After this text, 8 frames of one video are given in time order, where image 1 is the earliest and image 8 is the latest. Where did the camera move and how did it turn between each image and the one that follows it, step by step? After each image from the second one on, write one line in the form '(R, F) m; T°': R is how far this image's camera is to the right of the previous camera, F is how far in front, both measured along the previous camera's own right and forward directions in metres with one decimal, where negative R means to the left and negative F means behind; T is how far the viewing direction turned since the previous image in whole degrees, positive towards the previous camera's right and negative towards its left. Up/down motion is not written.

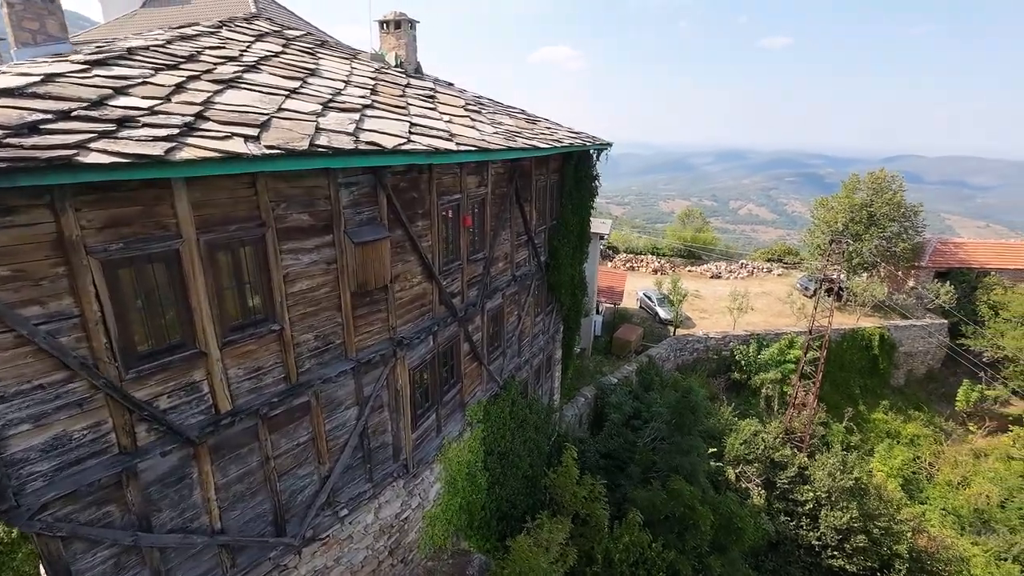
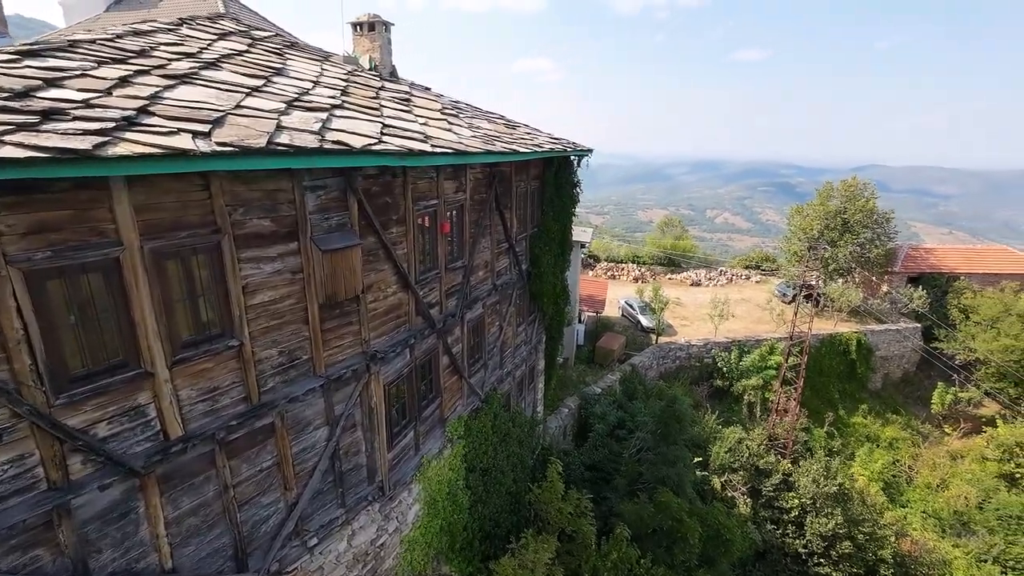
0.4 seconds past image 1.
(0.0, +0.3) m; +2°
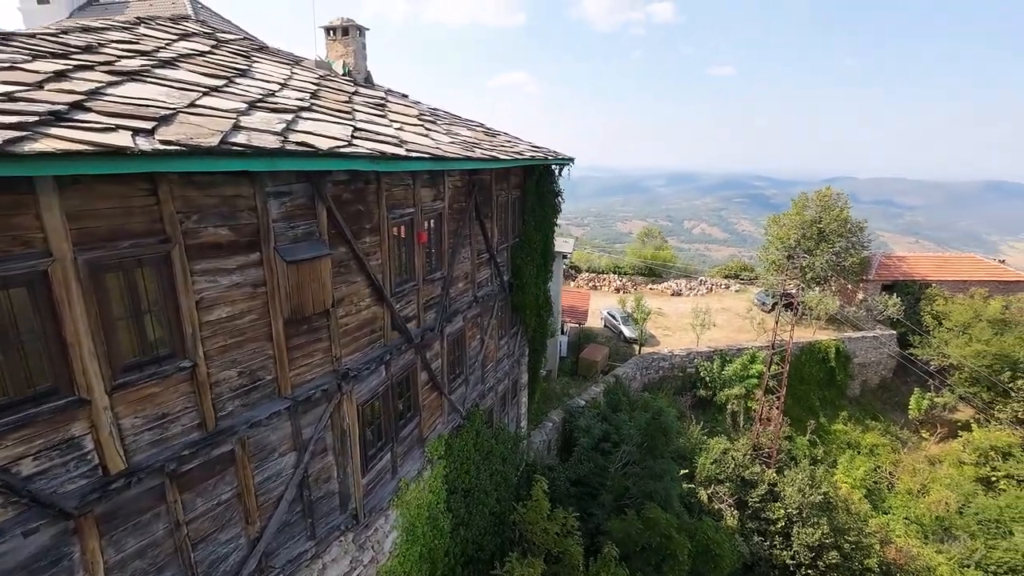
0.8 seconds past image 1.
(0.0, +0.3) m; +2°
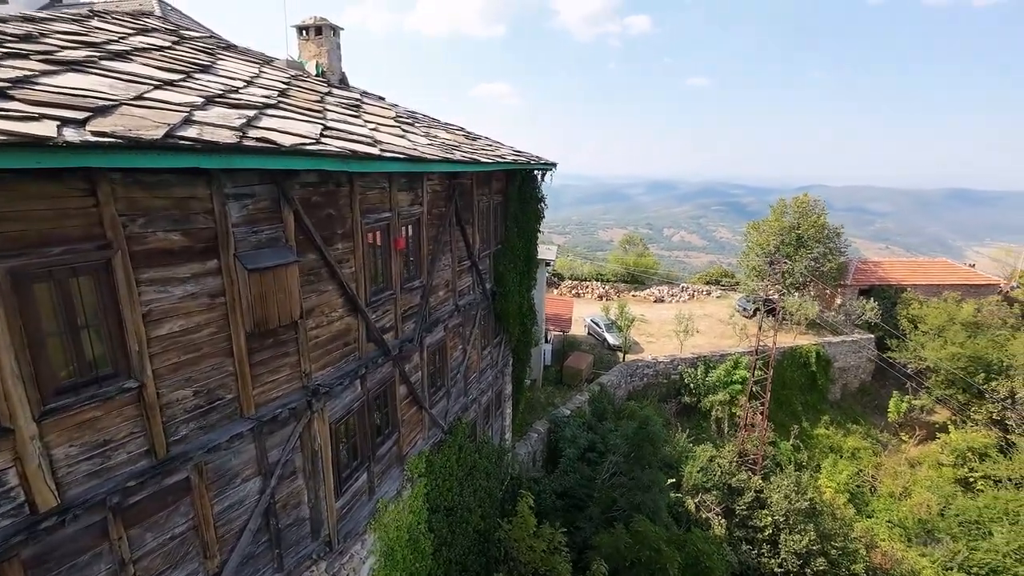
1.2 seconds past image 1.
(0.0, +0.3) m; +2°
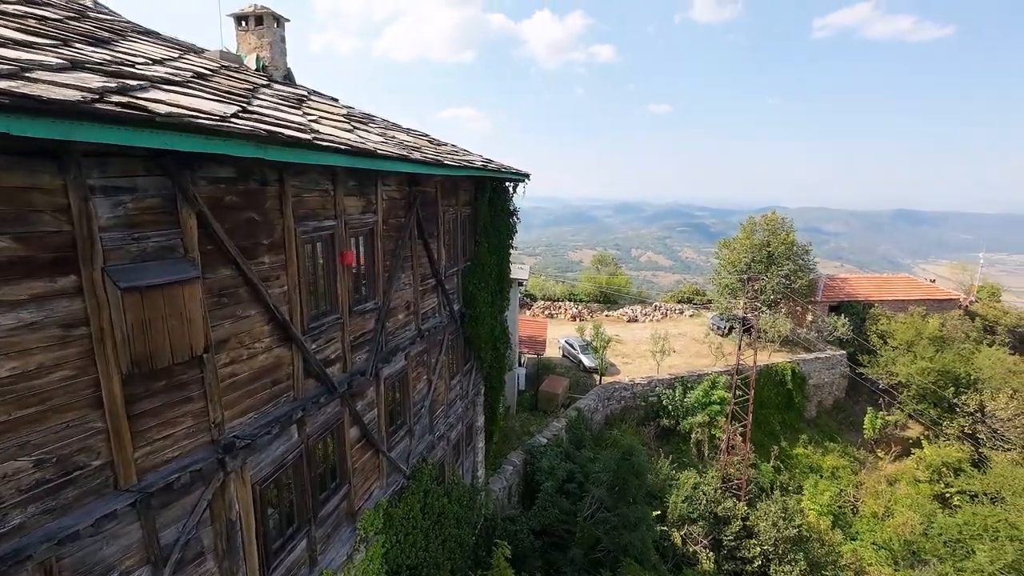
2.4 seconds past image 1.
(0.0, +1.0) m; +3°
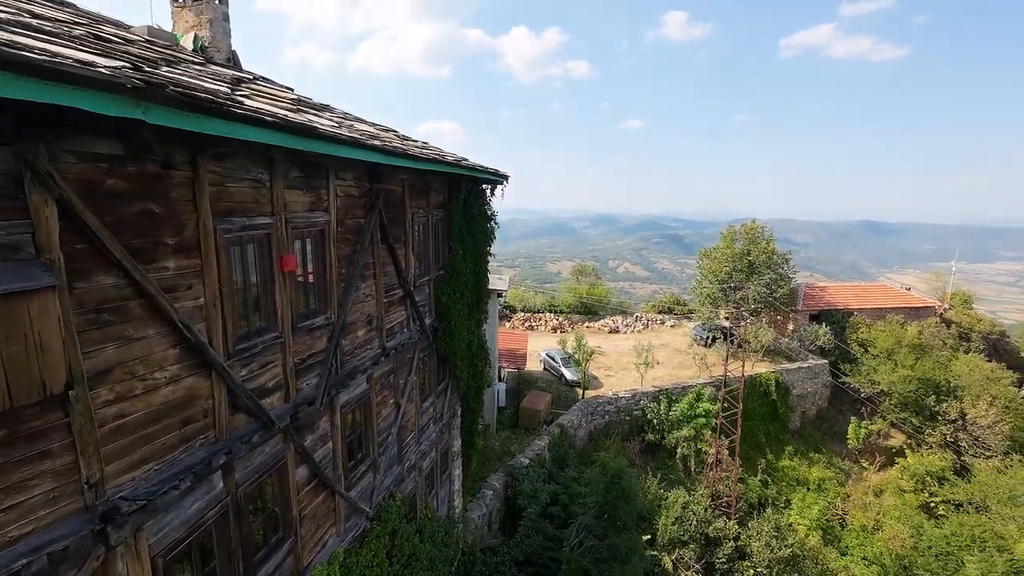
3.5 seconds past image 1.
(0.0, +0.9) m; +2°
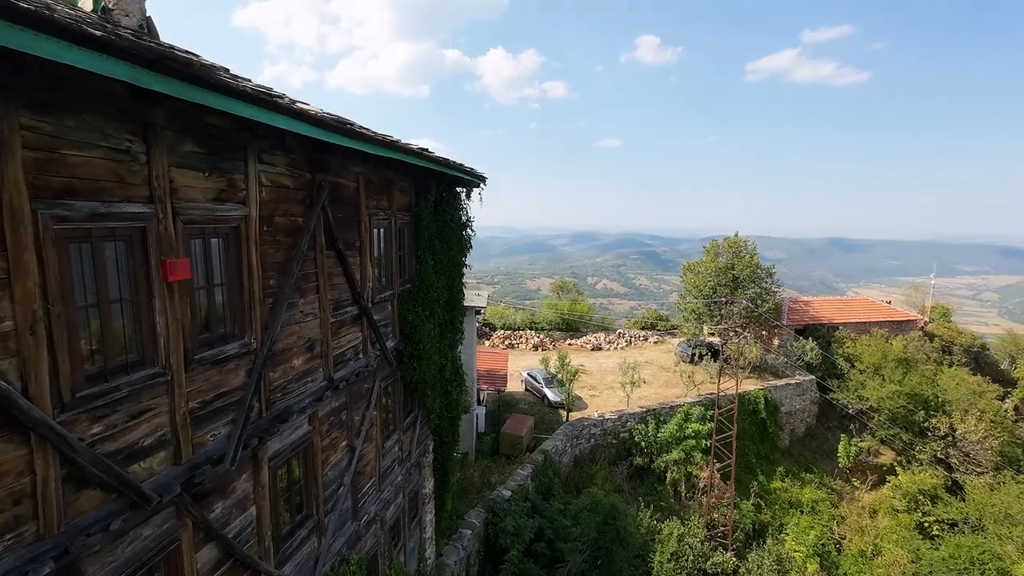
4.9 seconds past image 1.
(0.0, +1.2) m; +2°
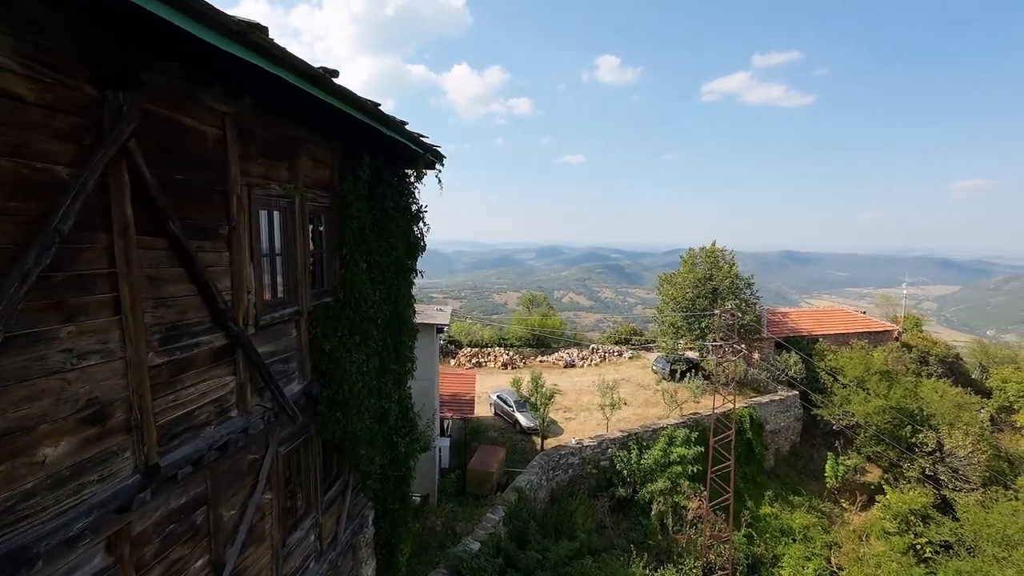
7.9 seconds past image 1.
(0.0, +2.1) m; +4°
